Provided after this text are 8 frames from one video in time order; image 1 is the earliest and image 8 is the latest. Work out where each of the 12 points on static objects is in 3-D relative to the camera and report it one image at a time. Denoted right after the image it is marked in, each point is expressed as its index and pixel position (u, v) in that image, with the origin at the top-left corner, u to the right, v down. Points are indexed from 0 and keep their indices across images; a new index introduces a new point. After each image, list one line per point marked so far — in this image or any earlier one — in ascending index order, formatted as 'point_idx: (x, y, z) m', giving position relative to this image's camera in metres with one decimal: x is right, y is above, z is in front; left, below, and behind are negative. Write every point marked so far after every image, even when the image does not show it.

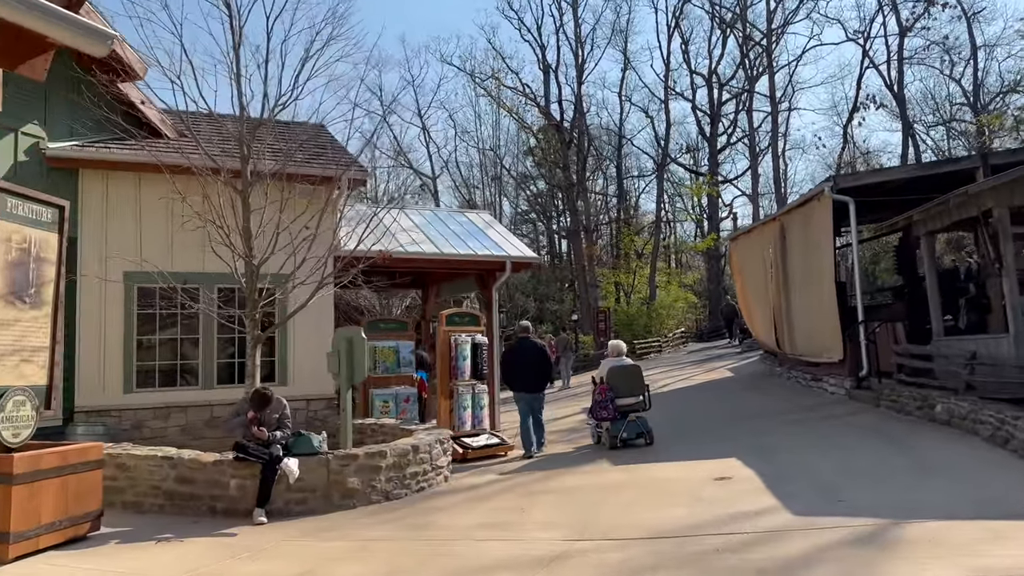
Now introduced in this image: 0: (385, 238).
0: (-2.1, +0.8, +12.8) m
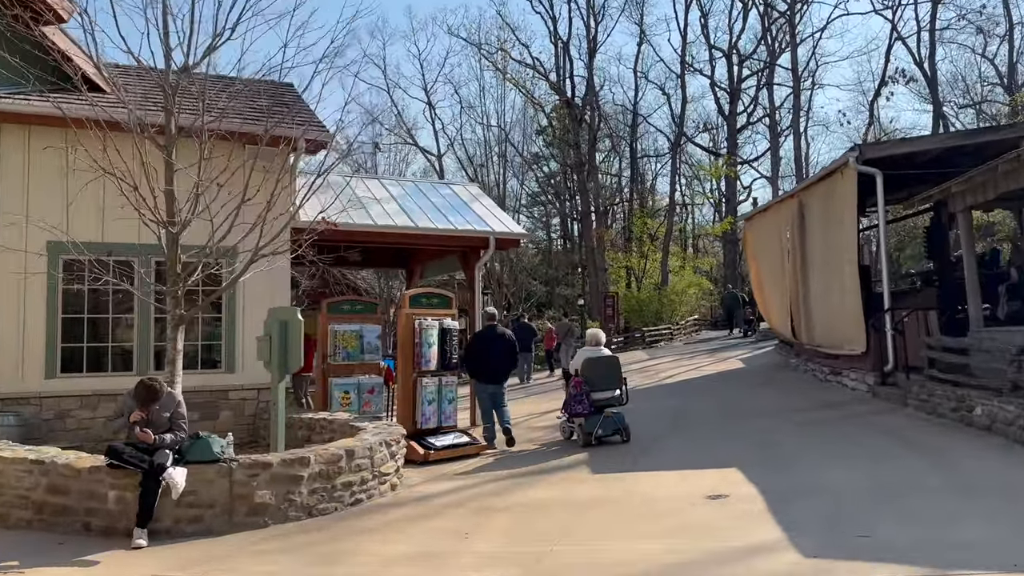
0: (-2.3, +1.2, +11.5) m
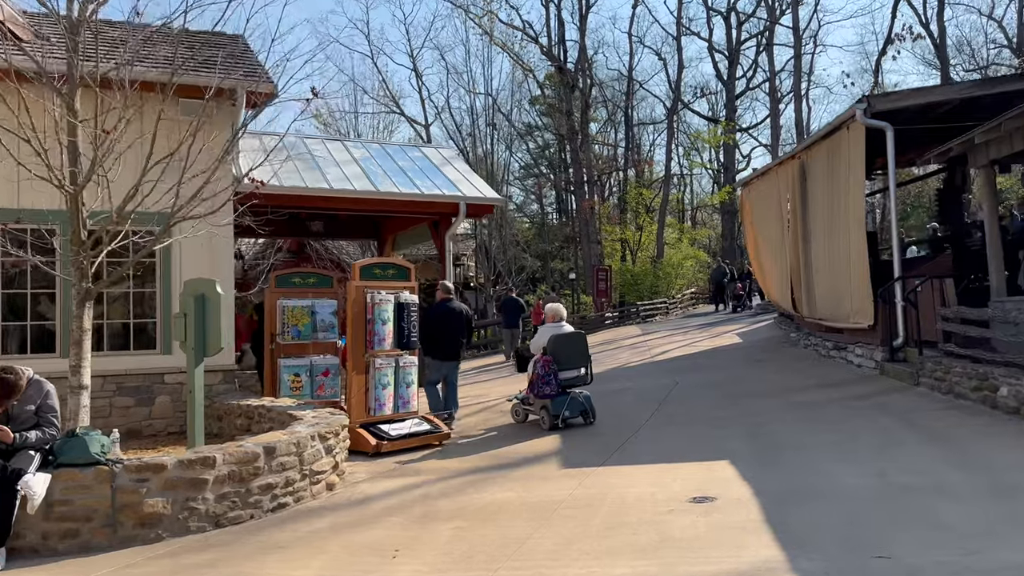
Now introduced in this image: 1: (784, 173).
0: (-2.7, +1.5, +10.4) m
1: (+4.8, +2.0, +13.8) m
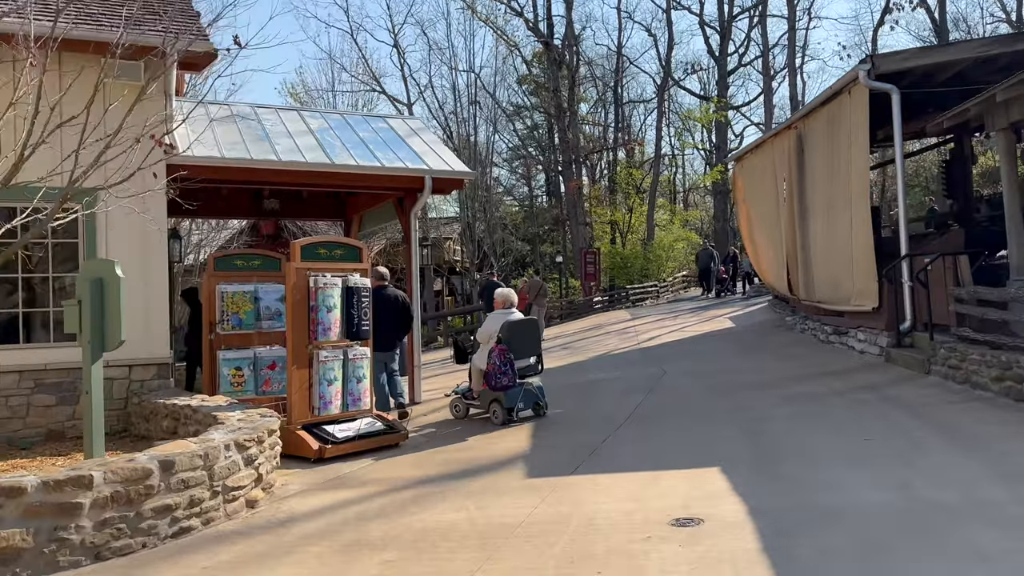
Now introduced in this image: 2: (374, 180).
0: (-3.1, +1.7, +9.4) m
1: (+4.4, +2.4, +12.9) m
2: (-1.7, +1.3, +9.7) m
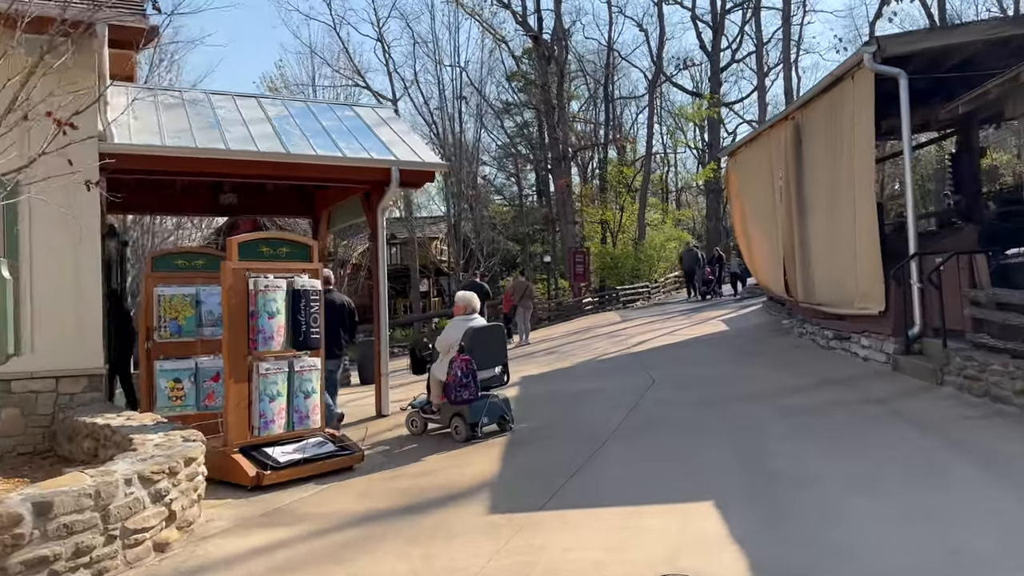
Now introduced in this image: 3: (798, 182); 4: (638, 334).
0: (-3.4, +1.7, +8.6) m
1: (+4.1, +2.3, +12.1) m
2: (-2.0, +1.3, +8.9) m
3: (+4.1, +1.5, +11.3) m
4: (+2.5, -0.9, +15.4) m
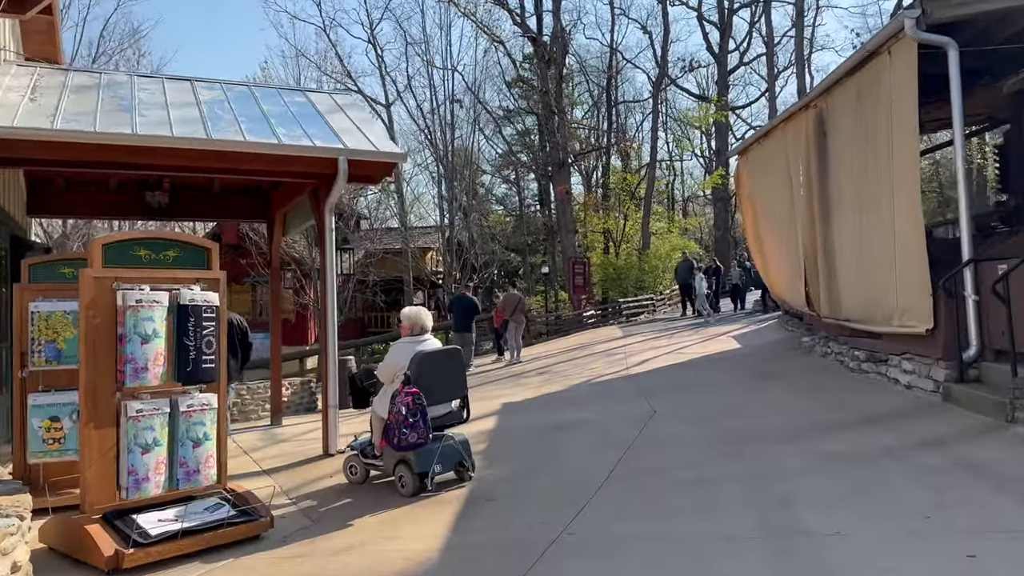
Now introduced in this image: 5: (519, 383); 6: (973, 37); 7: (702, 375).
0: (-3.6, +1.6, +7.2) m
1: (+3.8, +2.2, +10.6) m
2: (-2.3, +1.2, +7.4) m
3: (+3.9, +1.3, +9.8) m
4: (+2.3, -1.1, +13.9) m
5: (+0.1, -1.5, +12.0) m
6: (+4.7, +2.6, +8.0) m
7: (+2.5, -1.1, +10.2) m
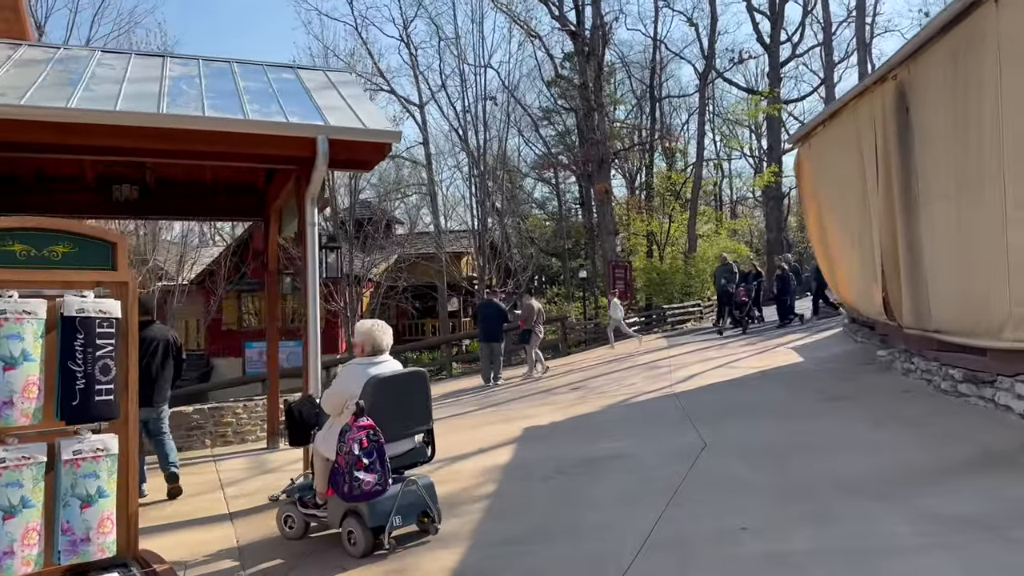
0: (-3.5, +1.5, +6.1) m
1: (+4.1, +2.1, +9.1) m
2: (-2.1, +1.1, +6.2) m
3: (+4.1, +1.3, +8.3) m
4: (+2.8, -1.2, +12.4) m
5: (+0.5, -1.5, +10.6) m
6: (+4.9, +2.5, +6.4) m
7: (+2.8, -1.2, +8.7) m
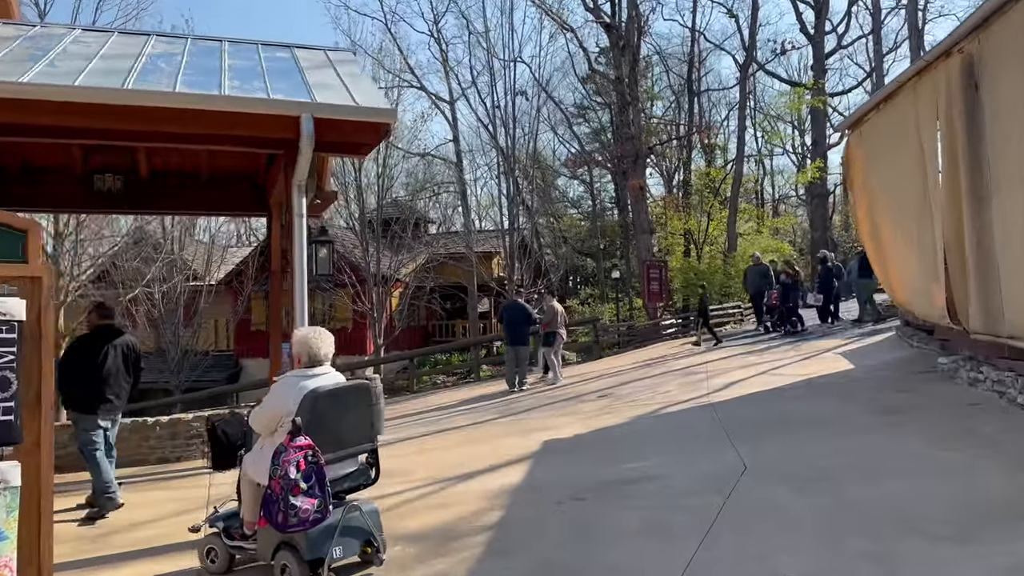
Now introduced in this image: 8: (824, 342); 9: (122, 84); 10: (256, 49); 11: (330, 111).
0: (-3.5, +1.5, +5.5) m
1: (+4.3, +2.1, +8.1) m
2: (-2.1, +1.1, +5.6) m
3: (+4.3, +1.3, +7.3) m
4: (+3.1, -1.2, +11.5) m
5: (+0.8, -1.5, +9.8) m
6: (+5.0, +2.5, +5.4) m
7: (+2.9, -1.2, +7.8) m
8: (+5.3, -0.9, +13.3) m
9: (-2.6, +1.4, +5.3) m
10: (-2.3, +2.2, +7.0) m
11: (-1.3, +1.2, +5.6) m
